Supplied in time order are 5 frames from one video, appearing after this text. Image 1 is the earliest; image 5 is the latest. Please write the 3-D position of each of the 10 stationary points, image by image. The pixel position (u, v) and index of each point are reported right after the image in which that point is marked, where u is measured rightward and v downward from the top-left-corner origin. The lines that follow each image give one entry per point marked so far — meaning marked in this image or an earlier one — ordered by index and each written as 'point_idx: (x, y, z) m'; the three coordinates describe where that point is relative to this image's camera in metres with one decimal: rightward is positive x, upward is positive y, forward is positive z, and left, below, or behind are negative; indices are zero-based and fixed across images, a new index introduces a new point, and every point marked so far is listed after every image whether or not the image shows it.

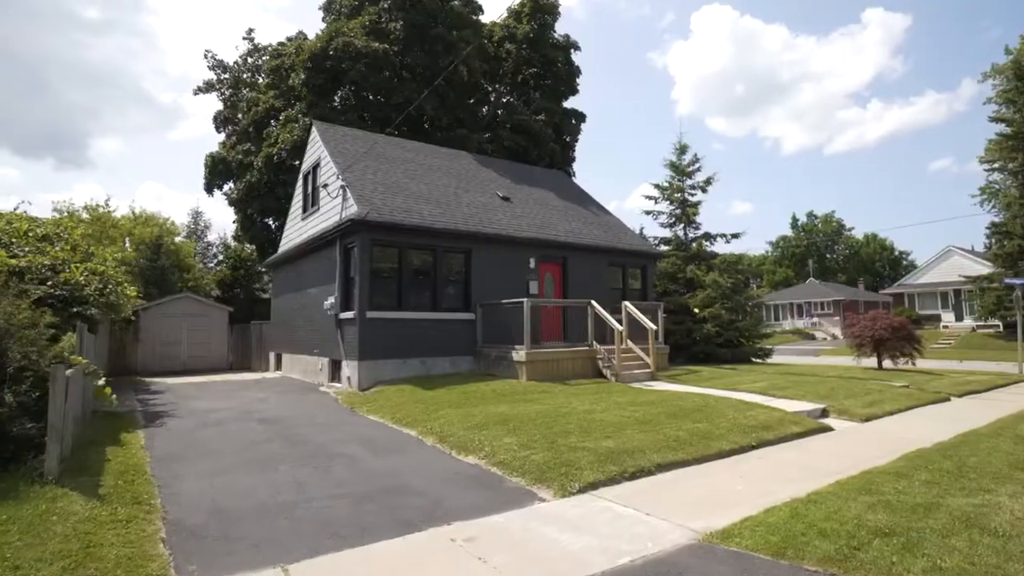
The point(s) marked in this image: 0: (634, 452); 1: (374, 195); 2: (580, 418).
0: (+1.5, -2.1, +6.9) m
1: (-3.6, +2.4, +14.2) m
2: (+1.1, -2.1, +8.8) m
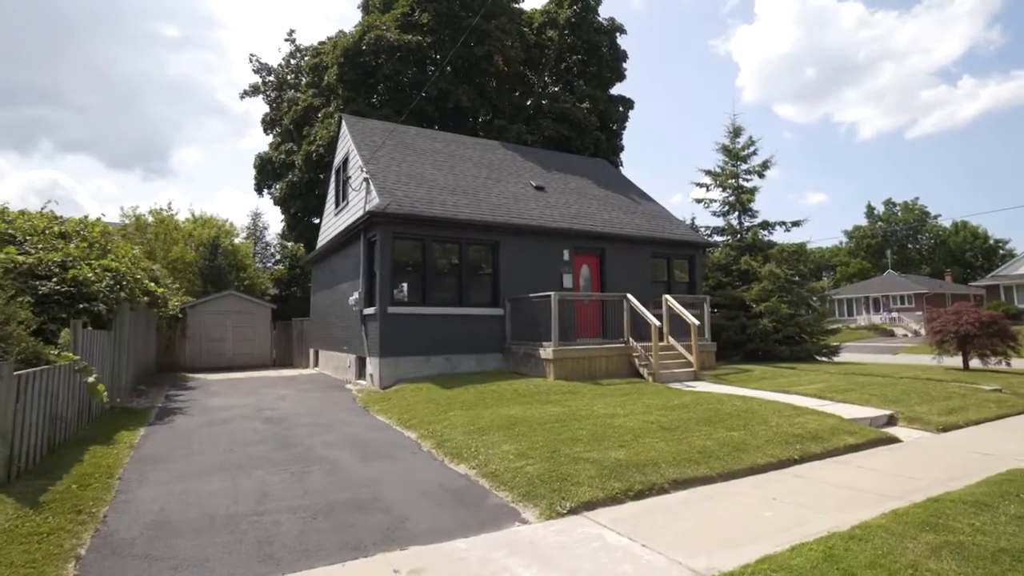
0: (+1.4, -1.9, +6.0) m
1: (-2.9, +2.6, +13.7) m
2: (+1.2, -1.9, +7.8) m
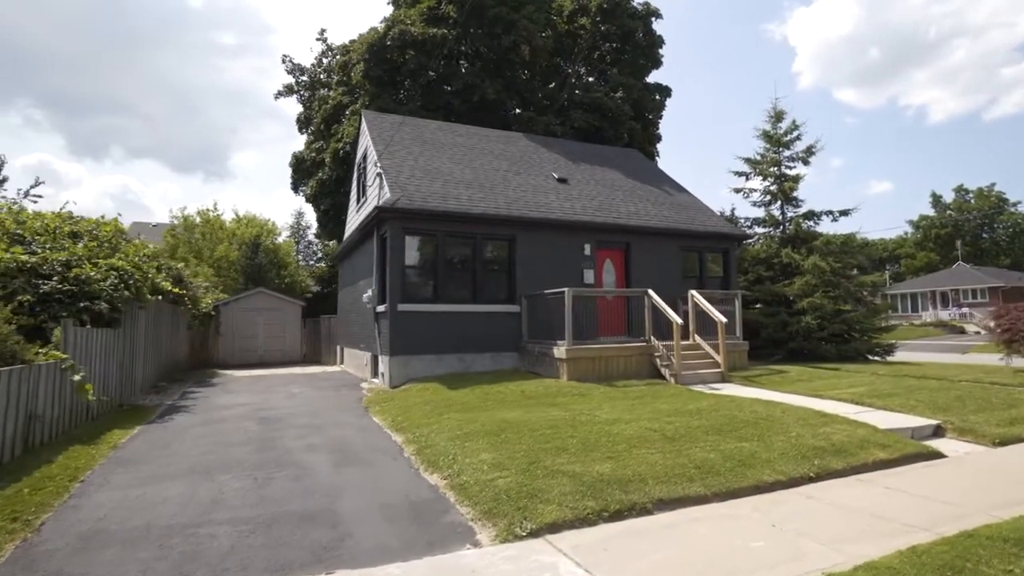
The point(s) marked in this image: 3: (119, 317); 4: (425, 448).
0: (+1.1, -1.9, +5.4) m
1: (-2.5, +2.6, +13.4) m
2: (+1.1, -1.9, +7.2) m
3: (-7.0, -0.5, +9.8) m
4: (-1.1, -2.0, +6.9) m
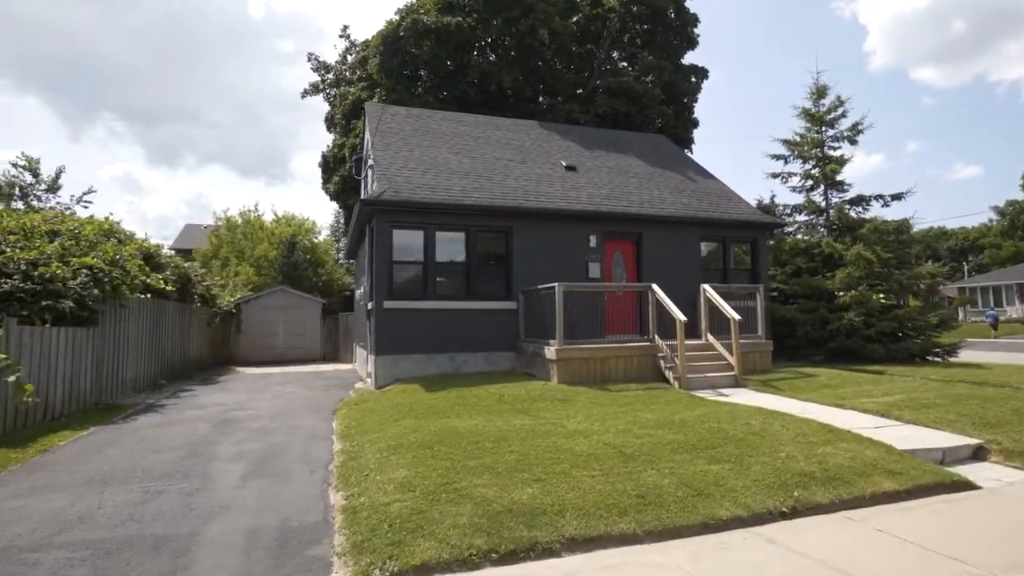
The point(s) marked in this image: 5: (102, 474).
0: (+0.2, -1.8, +4.5) m
1: (-2.6, +2.7, +12.8) m
2: (+0.4, -1.8, +6.3) m
3: (-7.4, -0.5, +9.7) m
4: (-1.8, -1.9, +6.2) m
5: (-4.4, -2.0, +5.9) m
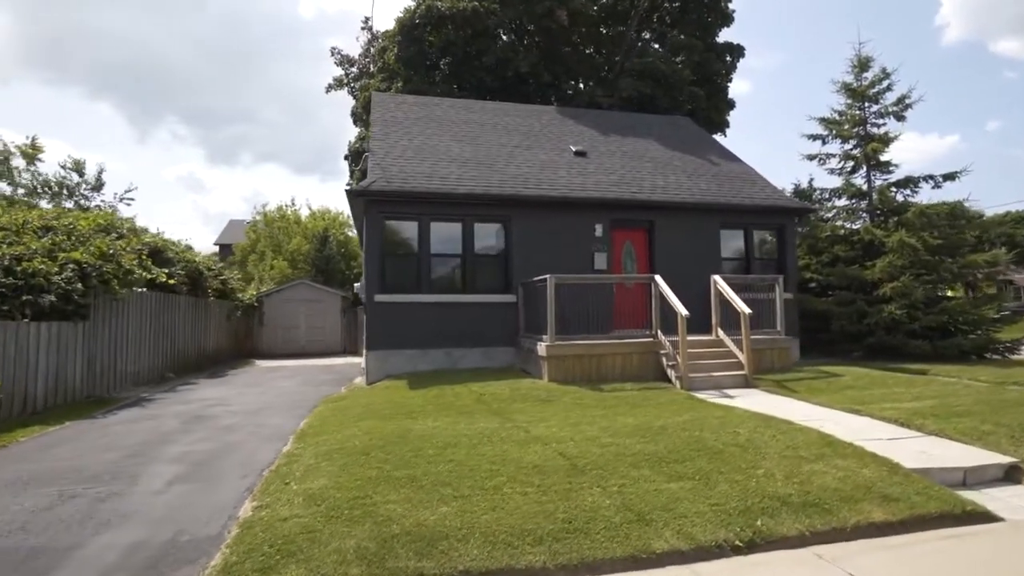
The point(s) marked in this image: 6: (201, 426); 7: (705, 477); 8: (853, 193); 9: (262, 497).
0: (-0.5, -1.8, +3.9) m
1: (-2.6, +2.9, +12.4) m
2: (-0.2, -1.7, +5.8) m
3: (-7.7, -0.4, +9.7) m
4: (-2.4, -1.9, +5.8) m
5: (-5.0, -2.0, +5.8) m
6: (-4.5, -2.0, +8.0) m
7: (+1.8, -1.7, +5.1) m
8: (+9.9, +2.8, +16.0) m
9: (-2.2, -1.9, +4.9) m
